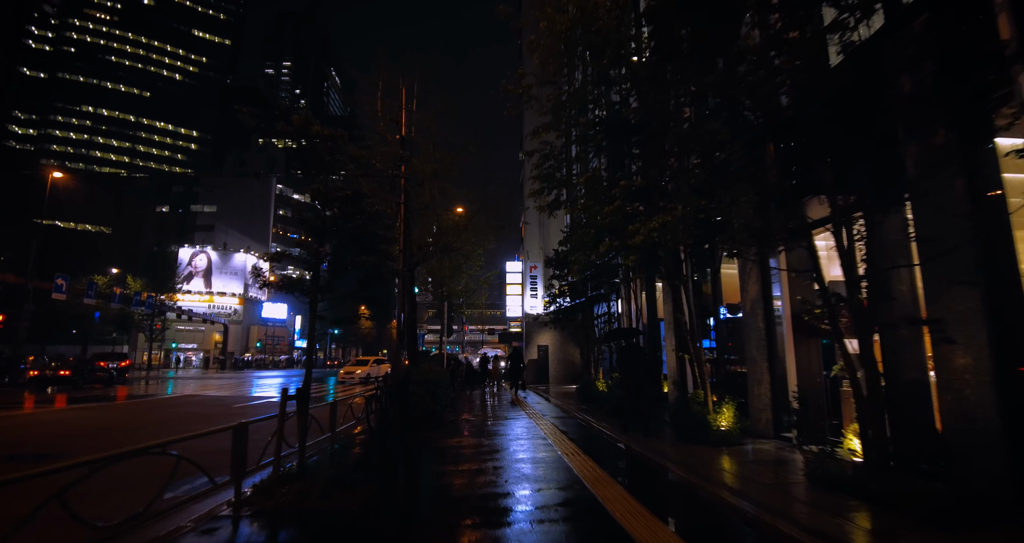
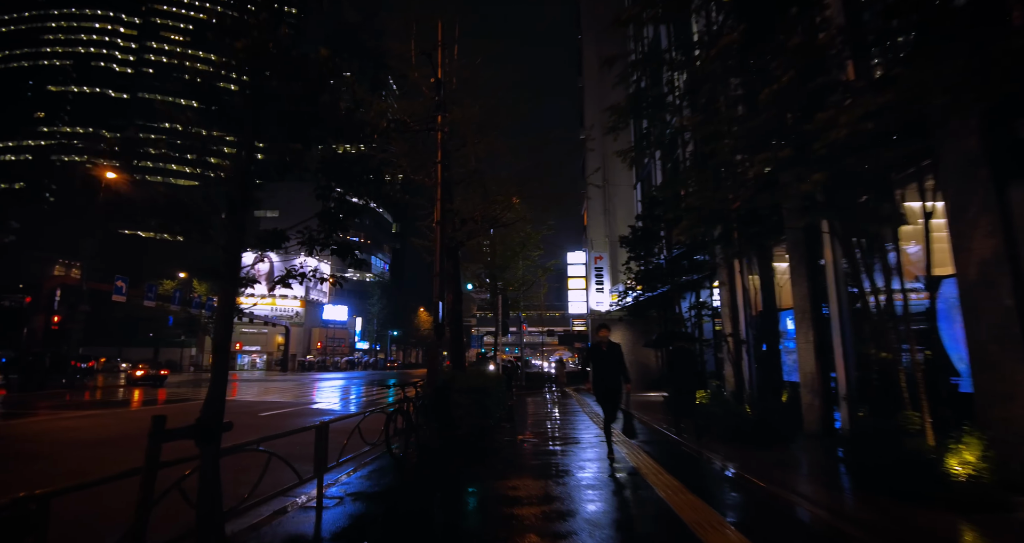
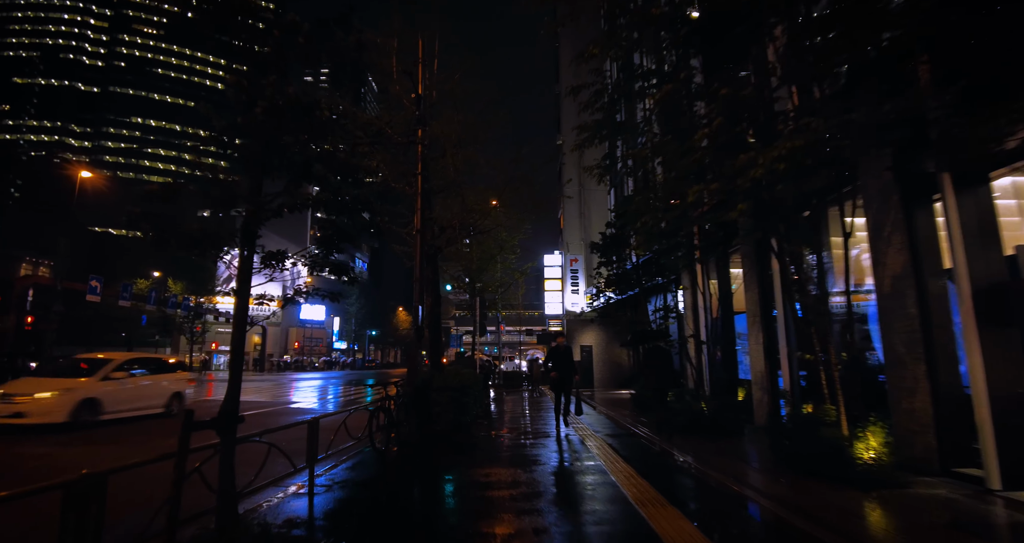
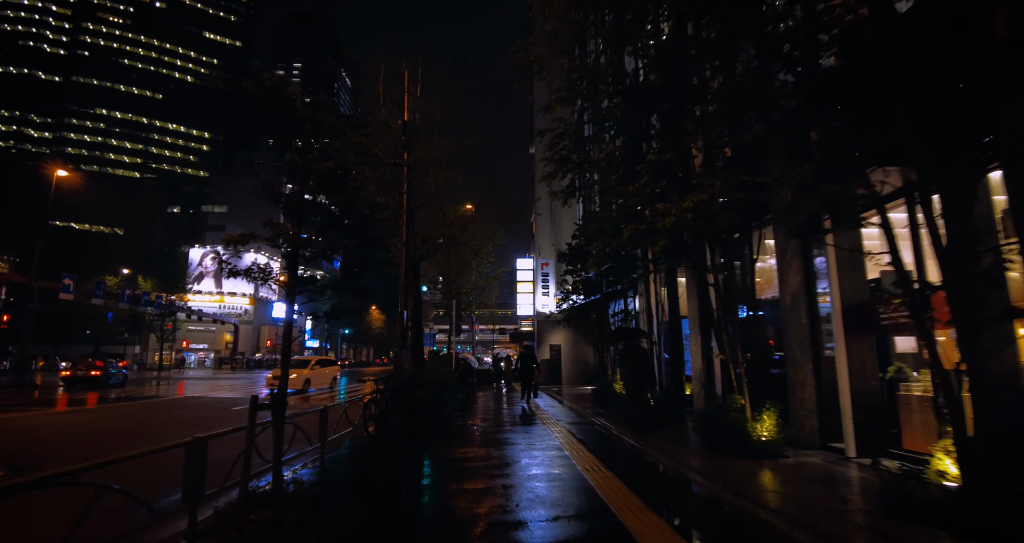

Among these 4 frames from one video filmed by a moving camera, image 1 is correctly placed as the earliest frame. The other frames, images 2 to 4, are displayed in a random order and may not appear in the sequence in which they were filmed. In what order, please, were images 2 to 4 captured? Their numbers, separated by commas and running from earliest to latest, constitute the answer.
4, 3, 2
